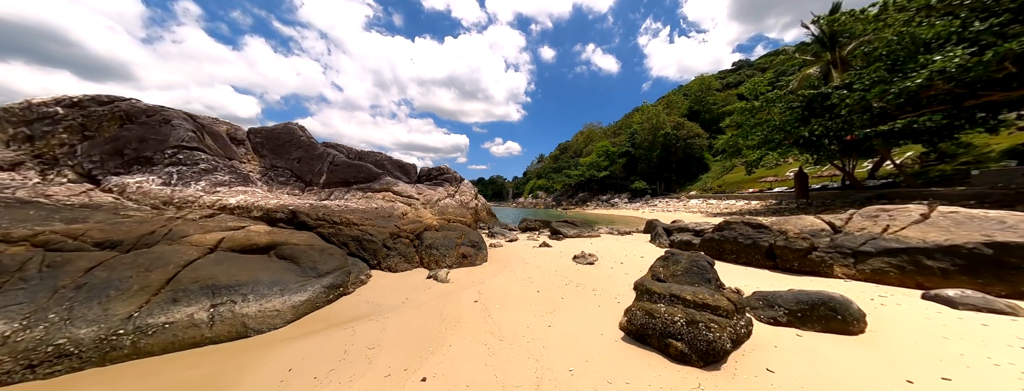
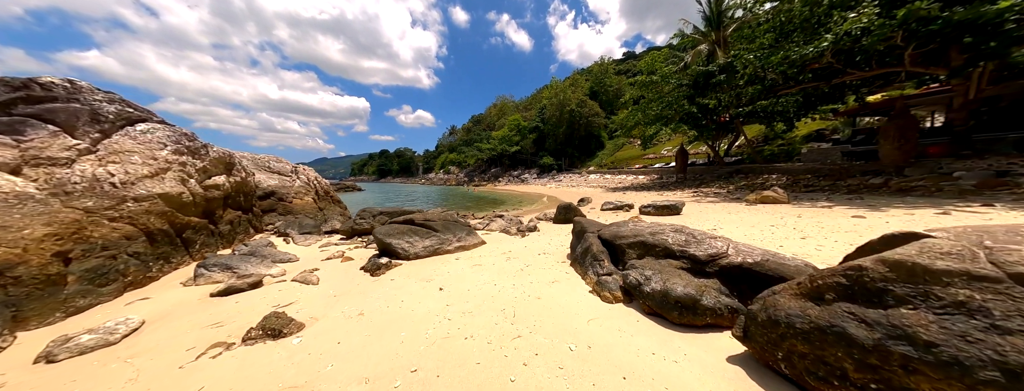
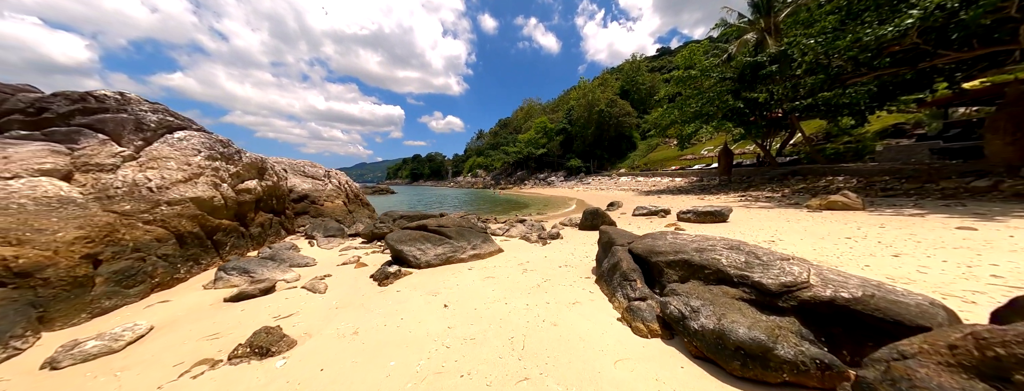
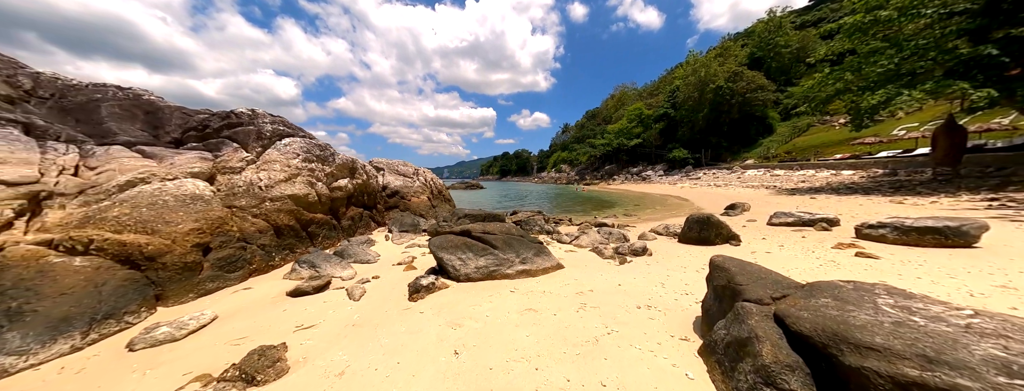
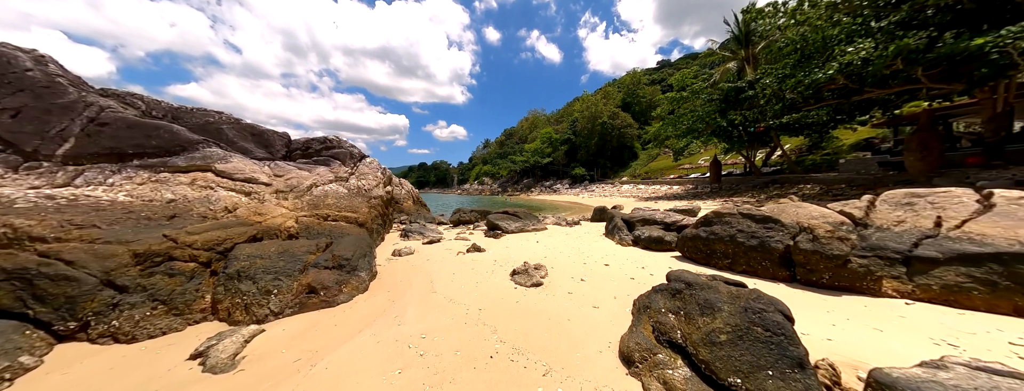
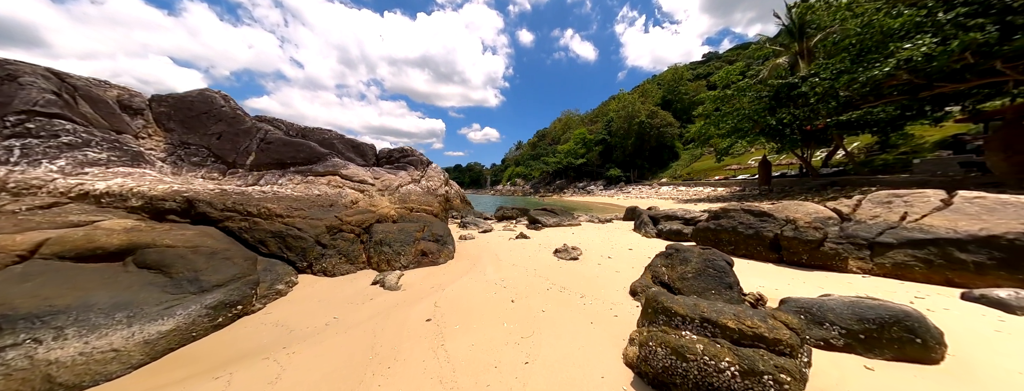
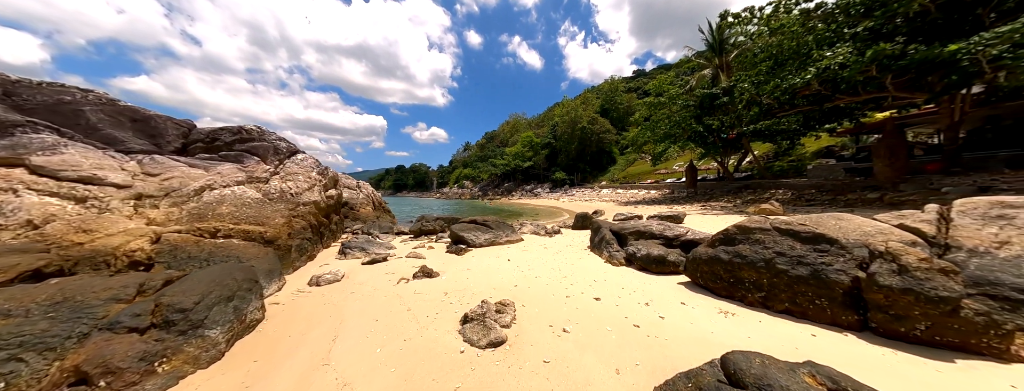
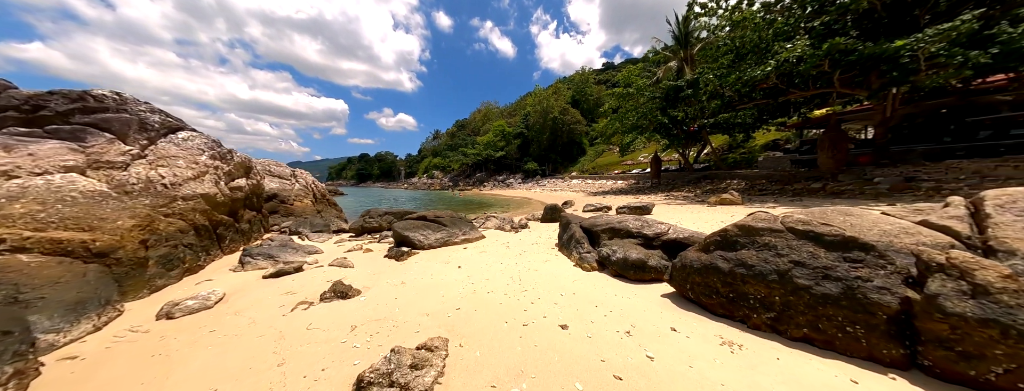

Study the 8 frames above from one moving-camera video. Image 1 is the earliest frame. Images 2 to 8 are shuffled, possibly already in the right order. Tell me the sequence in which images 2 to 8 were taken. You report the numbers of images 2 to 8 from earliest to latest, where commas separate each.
6, 5, 7, 8, 2, 3, 4
